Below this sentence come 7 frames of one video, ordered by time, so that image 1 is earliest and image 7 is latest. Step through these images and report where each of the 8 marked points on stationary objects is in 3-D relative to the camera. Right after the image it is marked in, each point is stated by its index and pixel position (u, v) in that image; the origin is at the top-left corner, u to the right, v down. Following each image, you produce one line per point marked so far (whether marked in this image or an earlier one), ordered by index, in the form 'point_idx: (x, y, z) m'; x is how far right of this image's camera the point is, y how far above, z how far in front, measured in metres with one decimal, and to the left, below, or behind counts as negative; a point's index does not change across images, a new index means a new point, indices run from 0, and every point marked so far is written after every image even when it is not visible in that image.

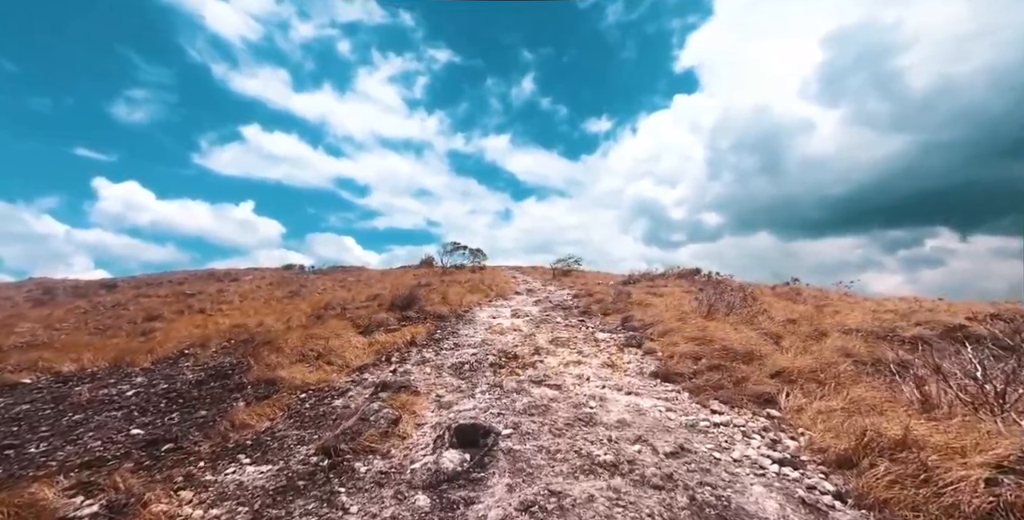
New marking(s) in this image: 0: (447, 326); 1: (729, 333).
0: (-2.5, -2.7, +16.0) m
1: (+6.3, -2.1, +11.8) m
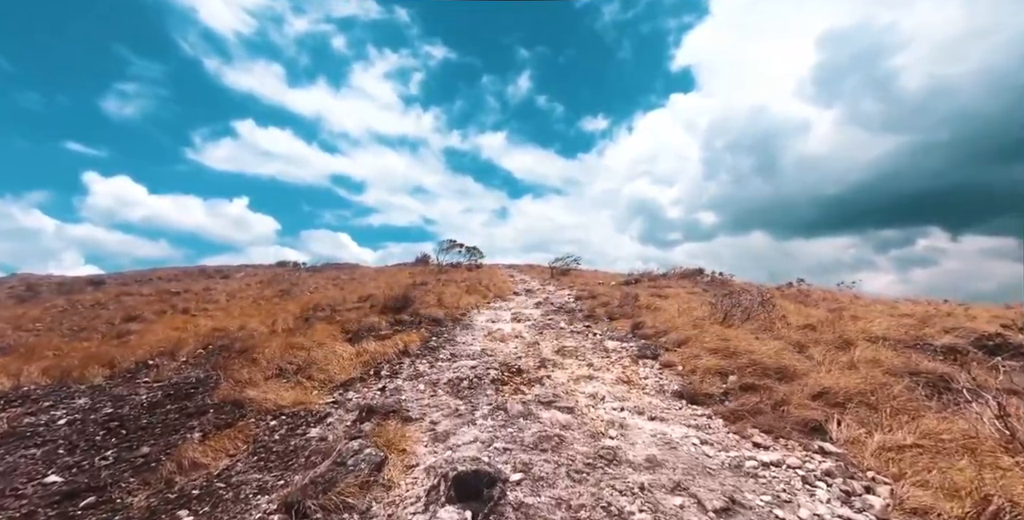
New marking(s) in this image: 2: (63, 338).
0: (-2.5, -2.7, +14.9) m
1: (+6.4, -2.2, +10.8) m
2: (-21.2, -3.7, +19.4) m
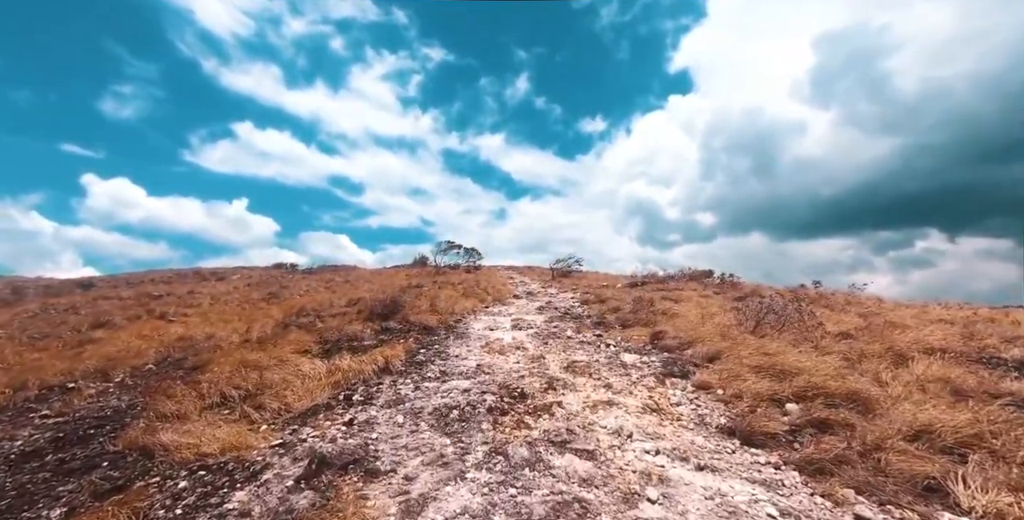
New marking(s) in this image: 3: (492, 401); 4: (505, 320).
0: (-2.5, -2.7, +13.1) m
1: (+6.4, -2.2, +9.0) m
2: (-21.2, -3.7, +17.5) m
3: (-0.4, -2.6, +7.5) m
4: (-0.3, -2.6, +17.2) m
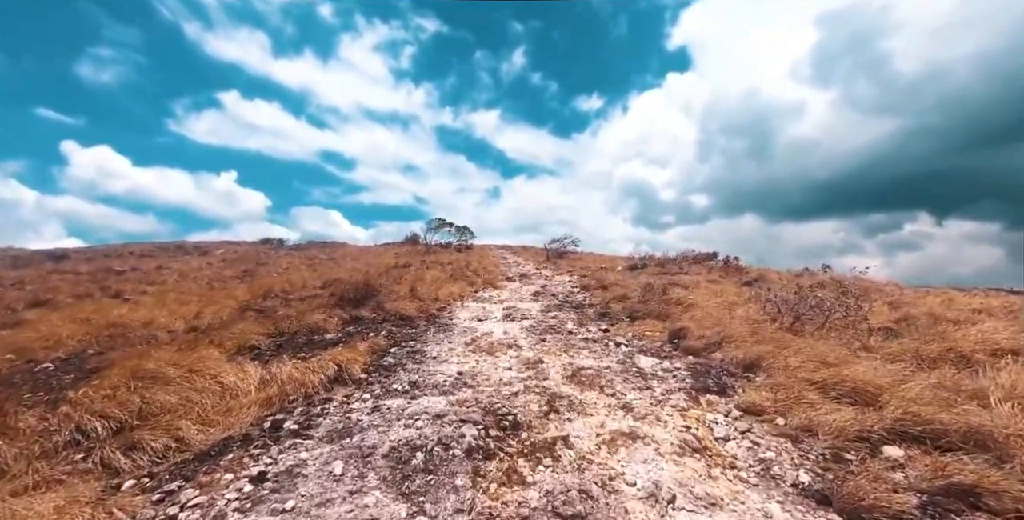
0: (-2.7, -2.1, +11.0) m
1: (+6.2, -2.0, +7.0) m
2: (-21.6, -2.7, +15.1) m
3: (-0.5, -2.3, +5.4) m
4: (-0.6, -1.8, +15.1) m
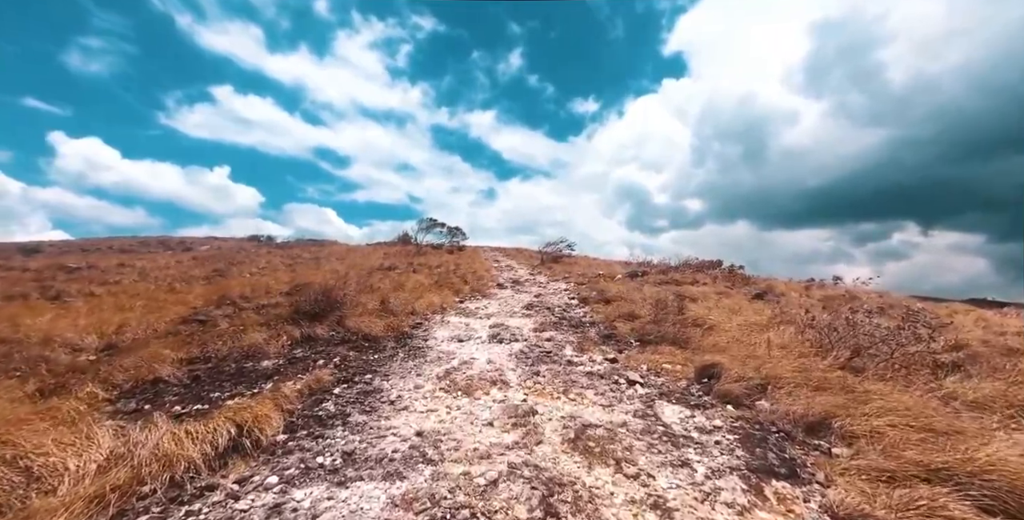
0: (-3.1, -2.3, +8.7) m
1: (+6.0, -2.3, +4.9) m
2: (-22.0, -2.6, +12.5) m
3: (-0.7, -2.5, +3.1) m
4: (-1.0, -2.0, +12.8) m
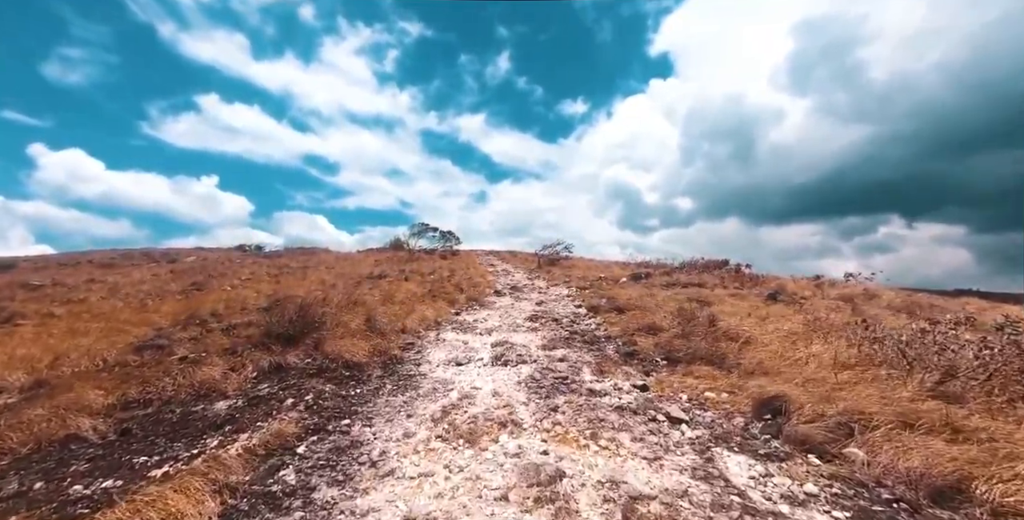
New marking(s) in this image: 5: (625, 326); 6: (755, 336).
0: (-2.9, -2.6, +7.0) m
1: (+6.2, -2.3, +3.4) m
2: (-21.8, -3.3, +10.5) m
3: (-0.4, -2.7, +1.5) m
4: (-0.8, -2.3, +11.2) m
5: (+3.2, -1.8, +11.8) m
6: (+6.1, -1.9, +10.3) m
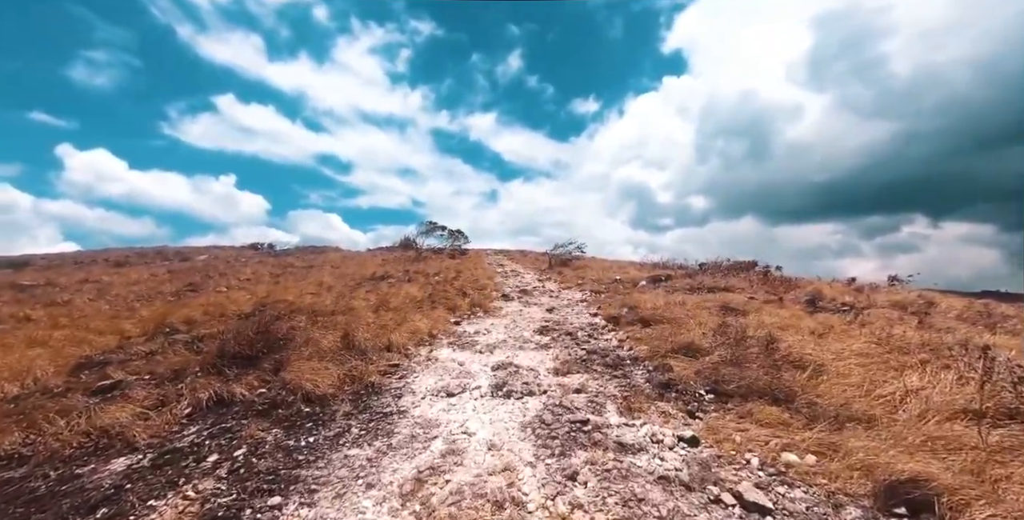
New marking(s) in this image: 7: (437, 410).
0: (-2.8, -2.7, +5.1) m
1: (+6.1, -2.5, +1.2) m
2: (-21.7, -3.4, +9.1) m
3: (-0.6, -2.8, -0.5) m
4: (-0.7, -2.4, +9.2) m
5: (+3.4, -1.9, +9.7) m
6: (+6.2, -2.0, +8.1) m
7: (-1.3, -2.6, +7.2) m
